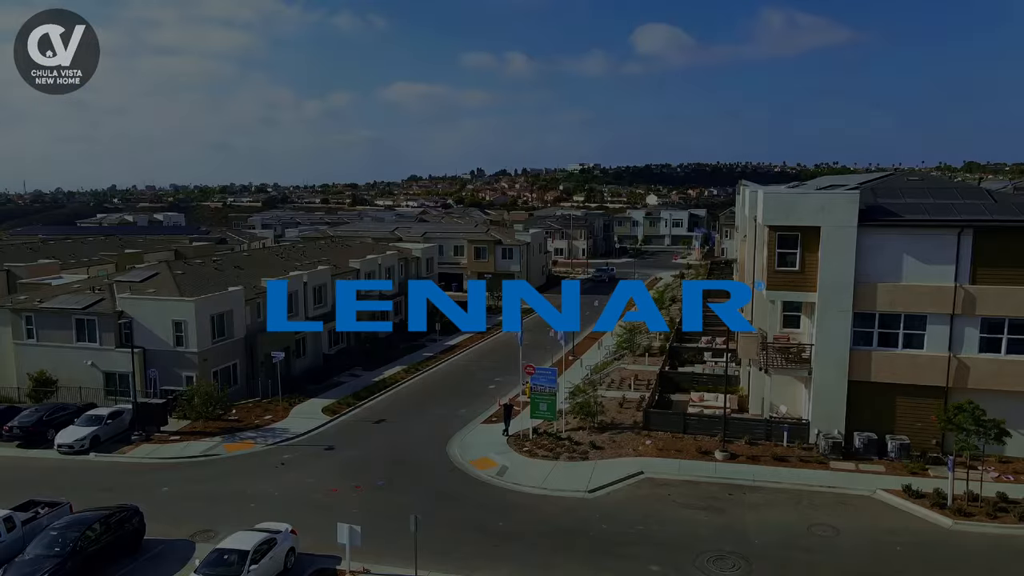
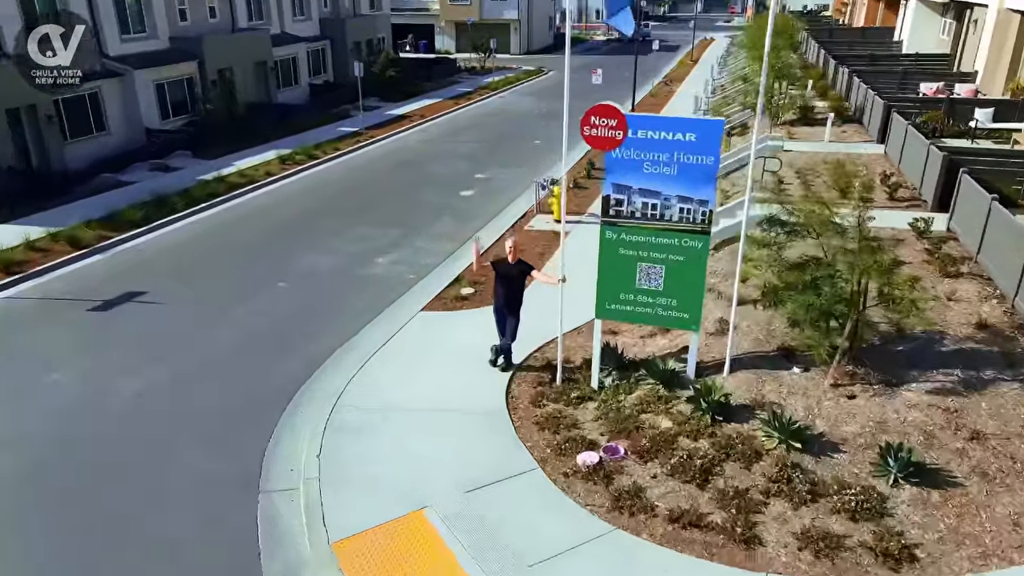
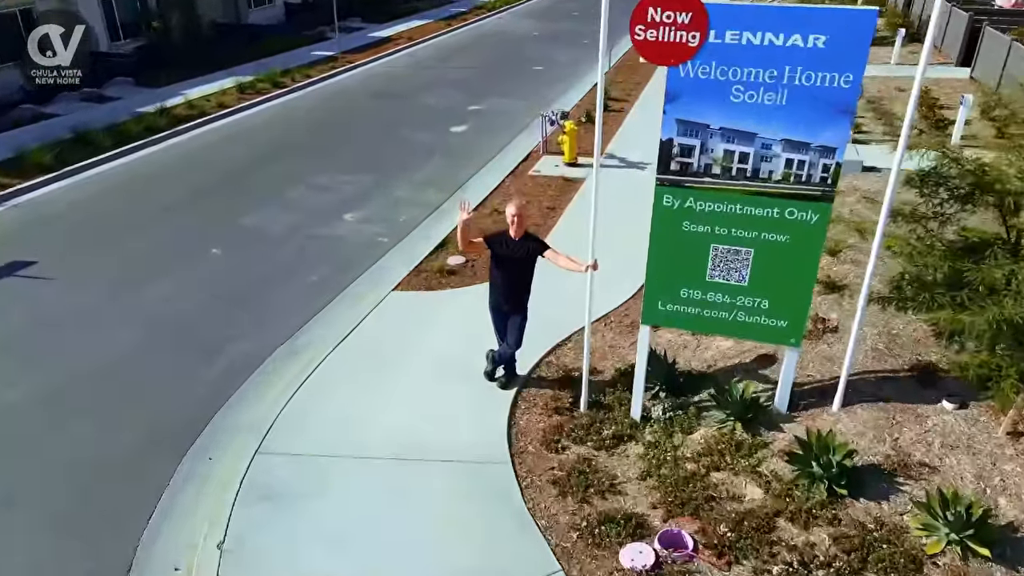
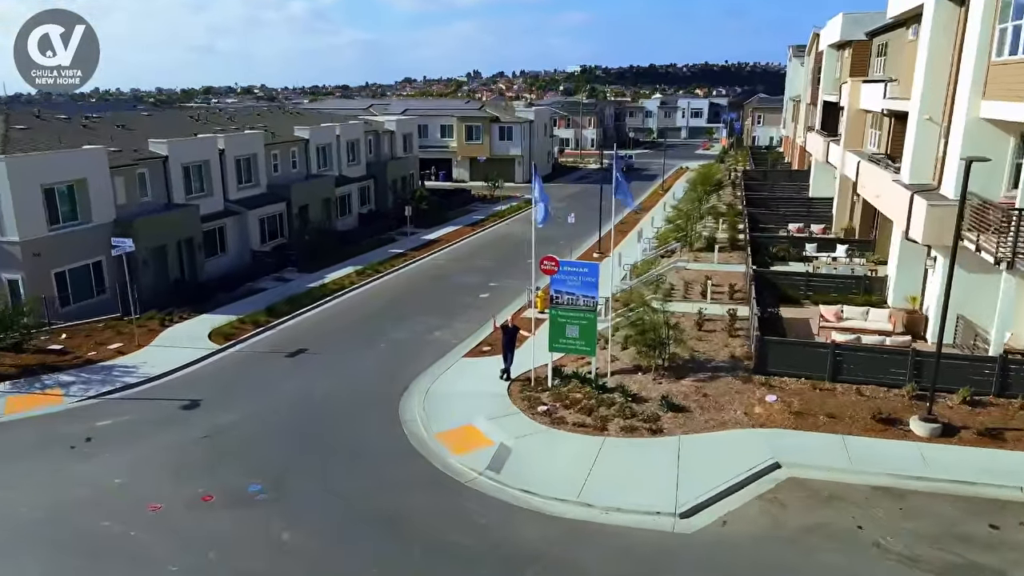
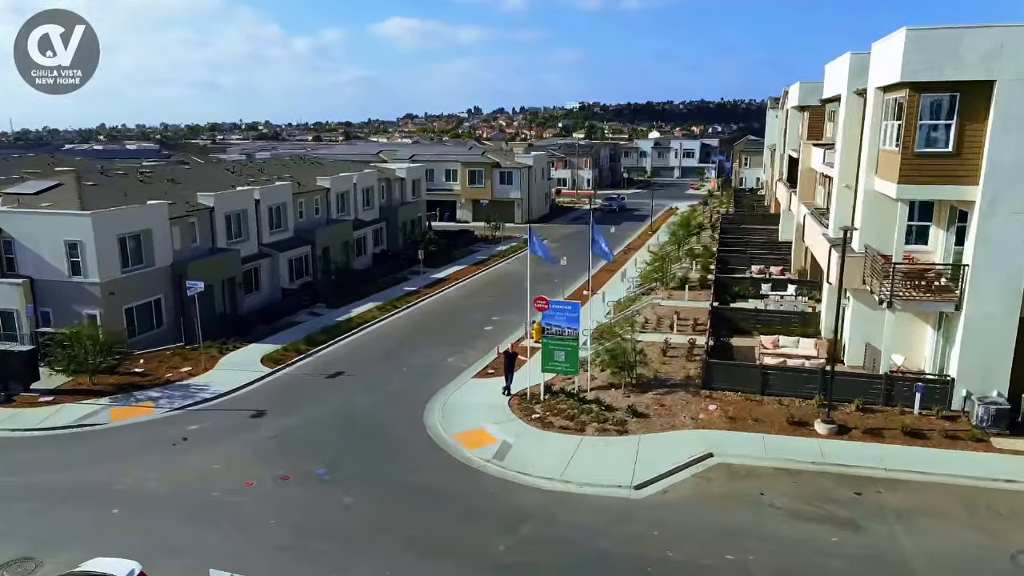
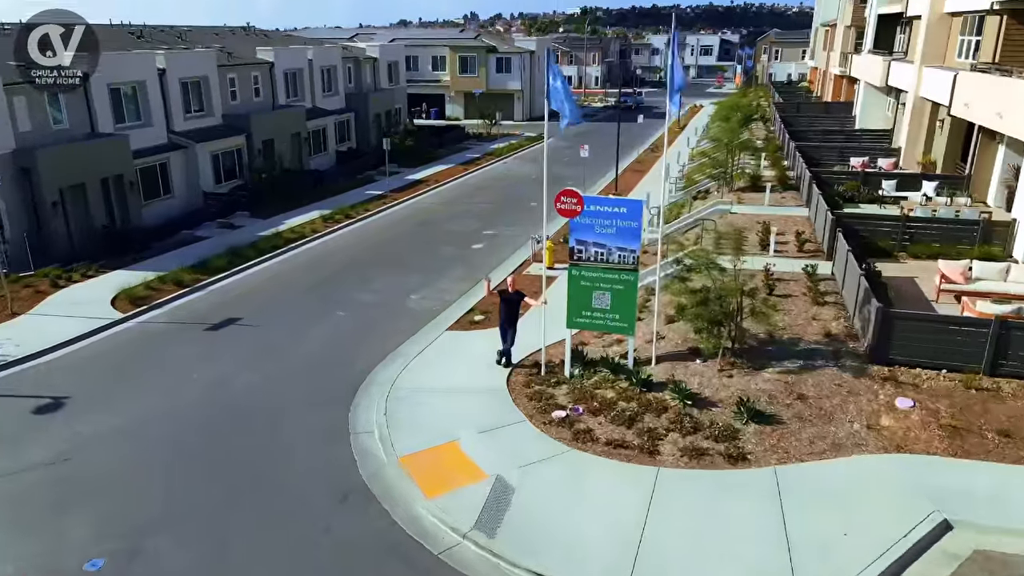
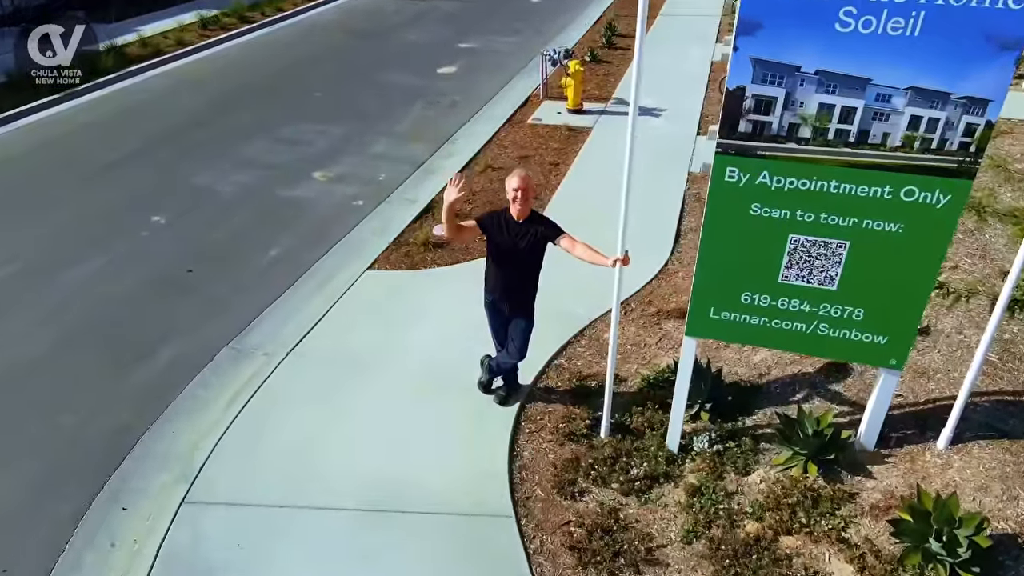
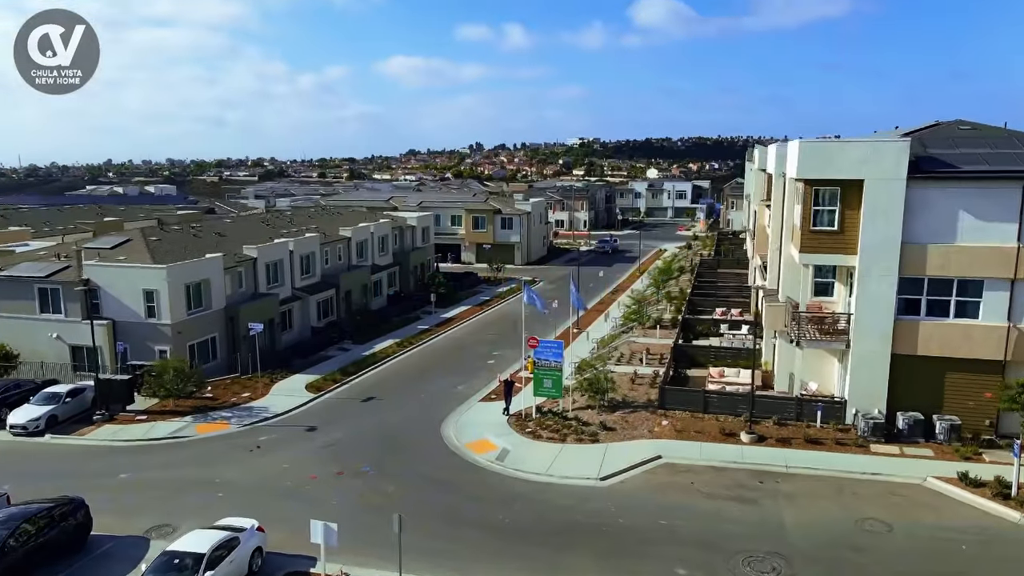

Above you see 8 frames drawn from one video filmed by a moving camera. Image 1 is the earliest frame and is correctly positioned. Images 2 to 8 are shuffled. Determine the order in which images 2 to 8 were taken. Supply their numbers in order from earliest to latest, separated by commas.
8, 5, 4, 6, 2, 3, 7
